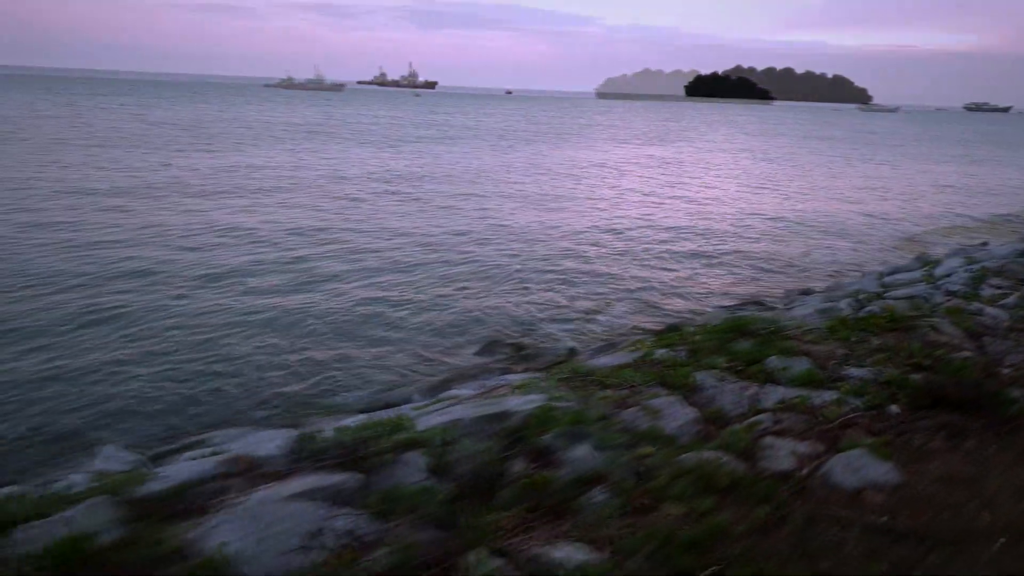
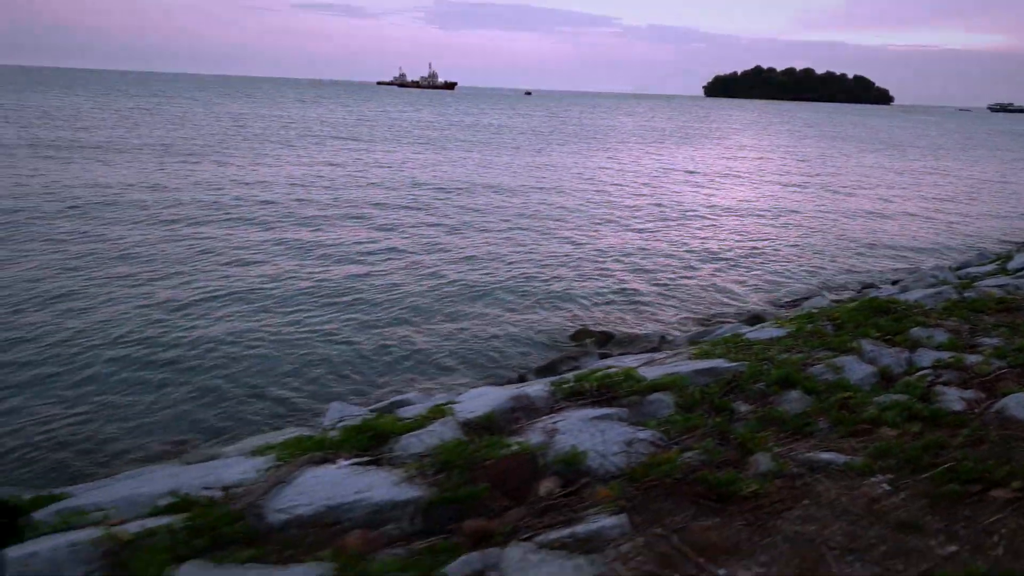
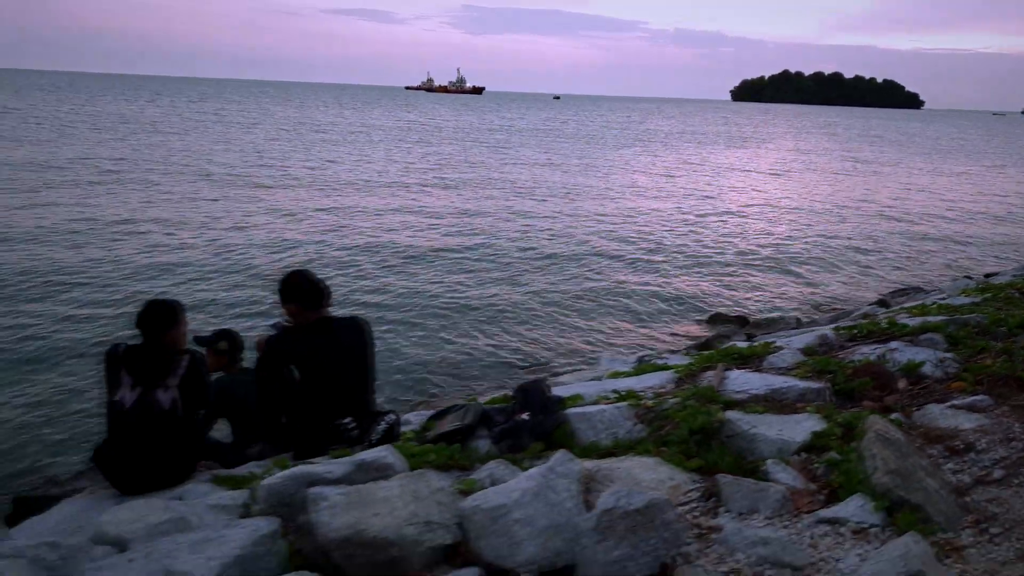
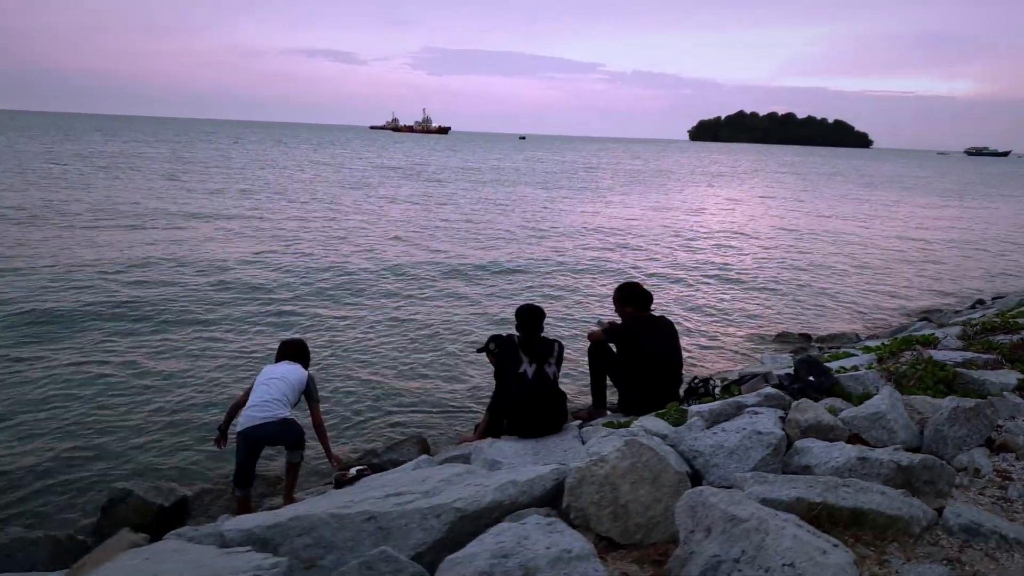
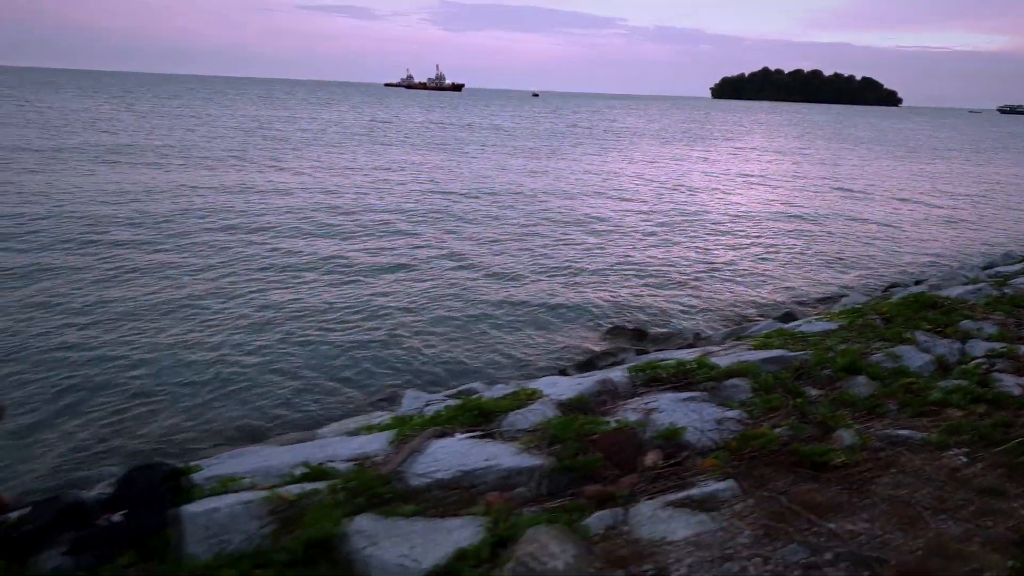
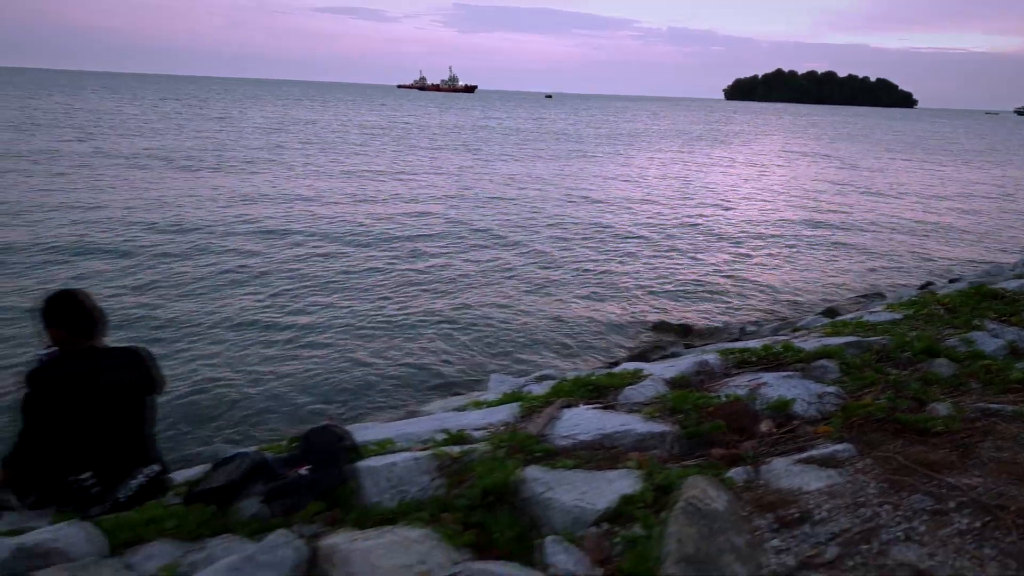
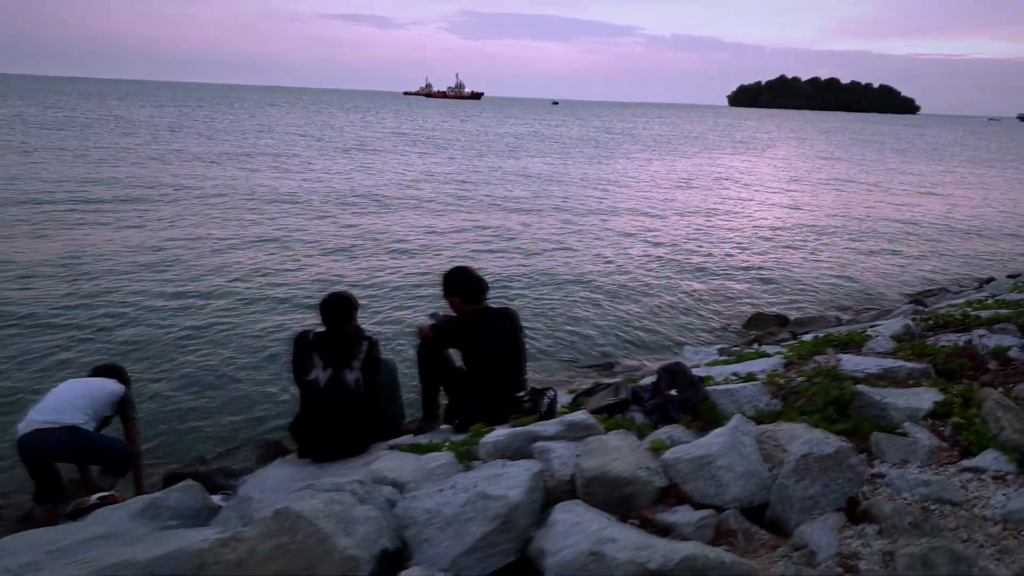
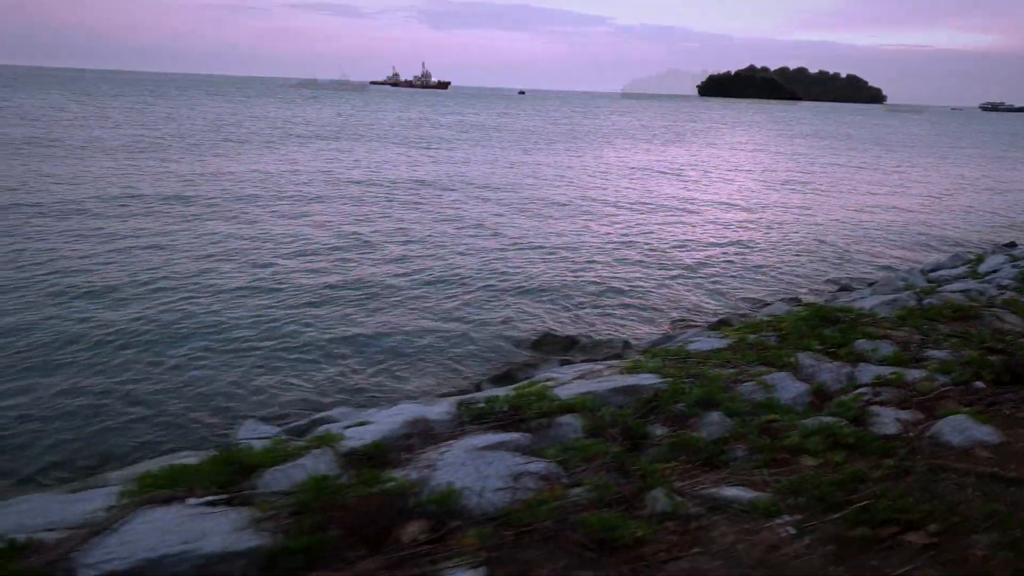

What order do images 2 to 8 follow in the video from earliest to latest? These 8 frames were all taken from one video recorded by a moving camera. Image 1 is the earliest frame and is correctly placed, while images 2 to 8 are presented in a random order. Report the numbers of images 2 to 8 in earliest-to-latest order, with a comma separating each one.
8, 2, 5, 6, 3, 7, 4
